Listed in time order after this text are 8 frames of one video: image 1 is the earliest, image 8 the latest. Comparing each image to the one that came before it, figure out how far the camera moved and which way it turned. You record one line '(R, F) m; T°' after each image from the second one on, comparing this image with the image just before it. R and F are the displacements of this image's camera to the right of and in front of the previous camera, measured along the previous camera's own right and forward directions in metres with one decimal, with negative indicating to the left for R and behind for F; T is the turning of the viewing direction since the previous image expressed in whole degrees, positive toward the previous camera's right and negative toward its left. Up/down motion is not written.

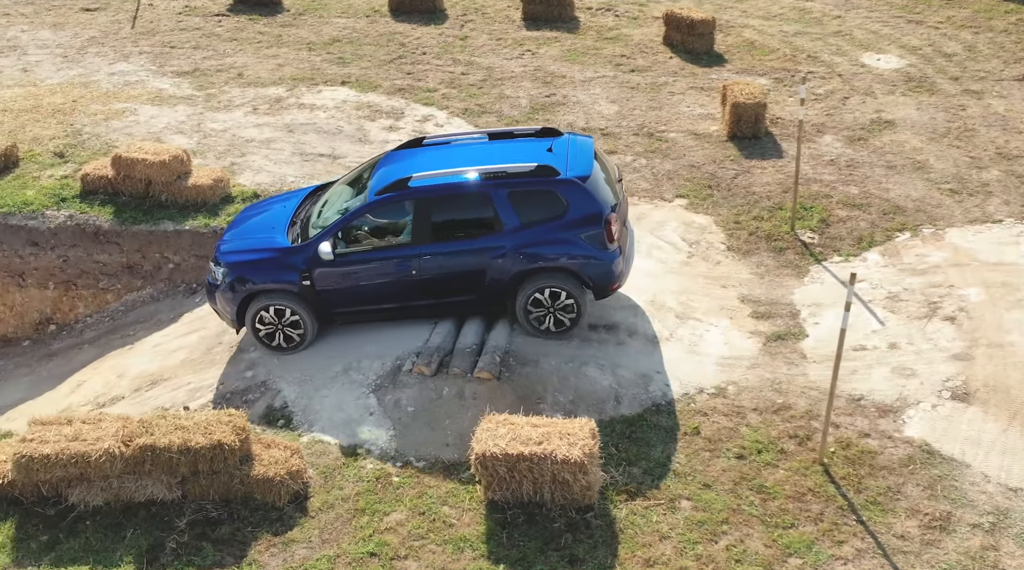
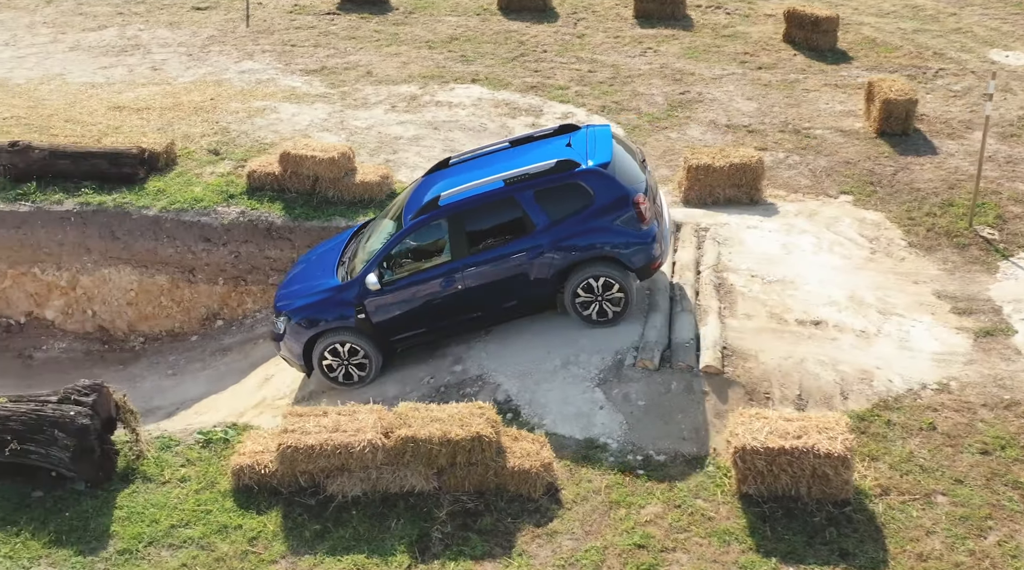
(-2.1, -0.1) m; -1°
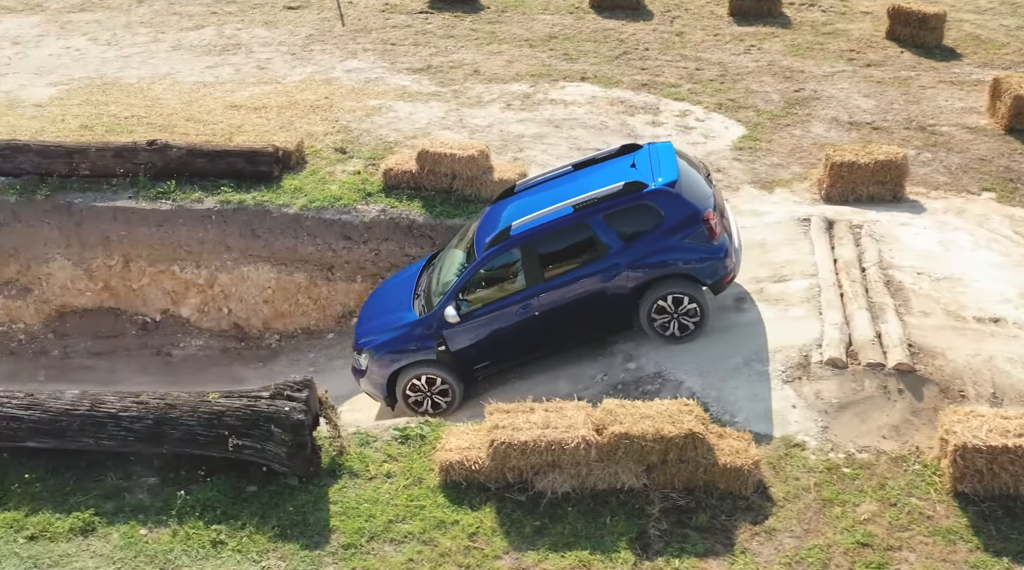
(-1.7, 0.0) m; -1°
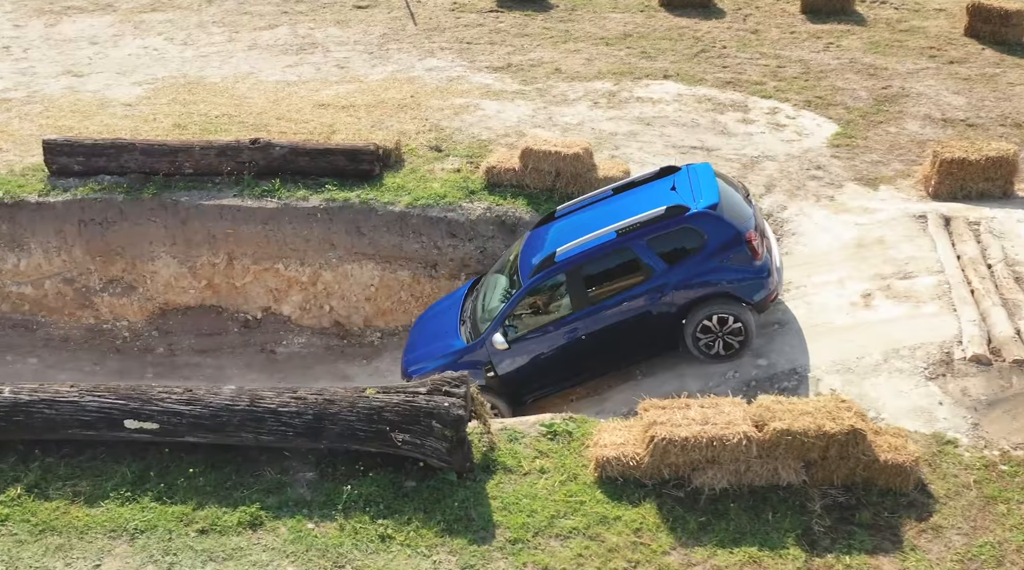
(-1.3, 0.0) m; -1°
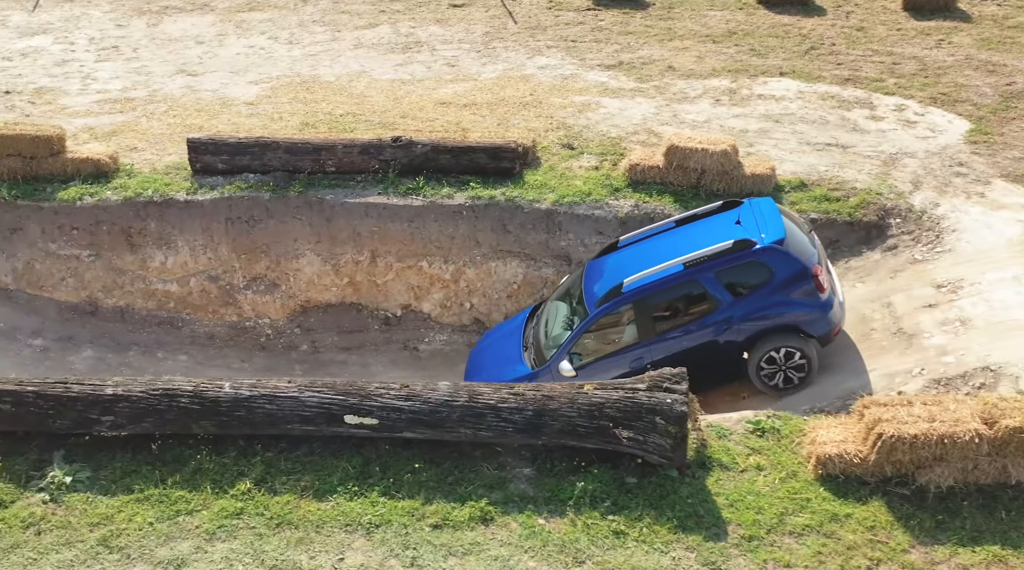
(-1.8, 0.0) m; -1°
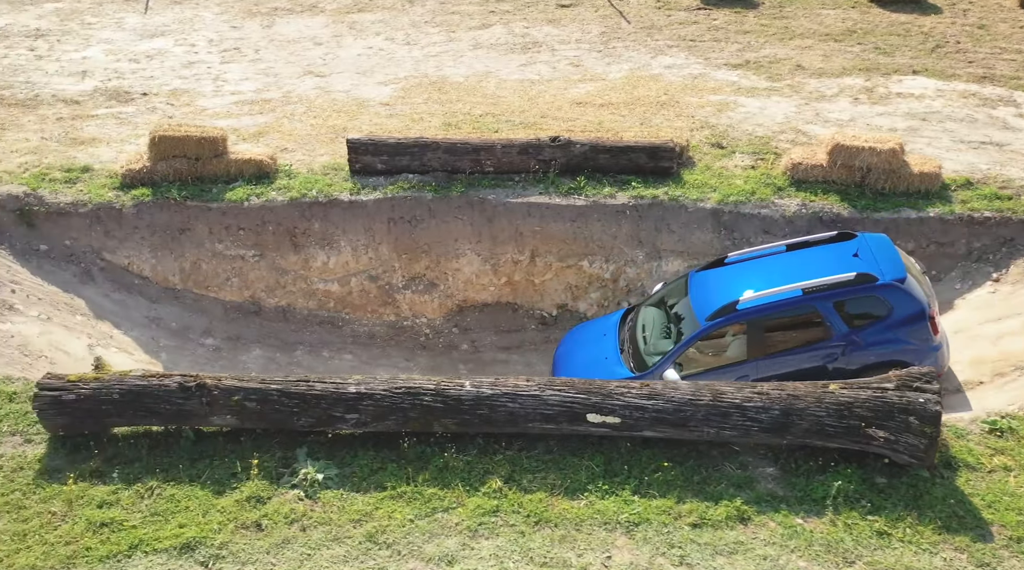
(-2.0, 0.0) m; -1°
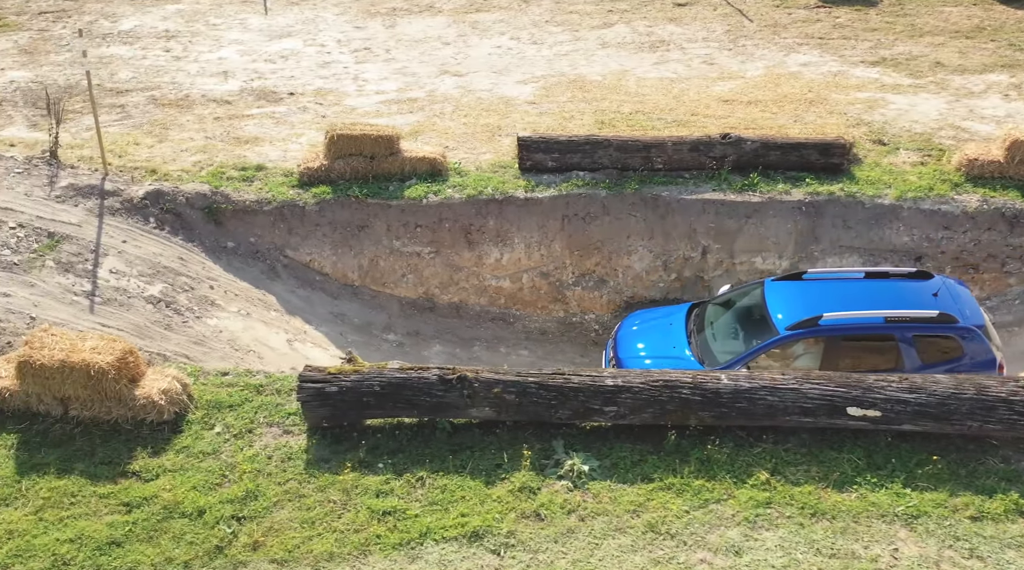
(-2.2, -0.1) m; -2°
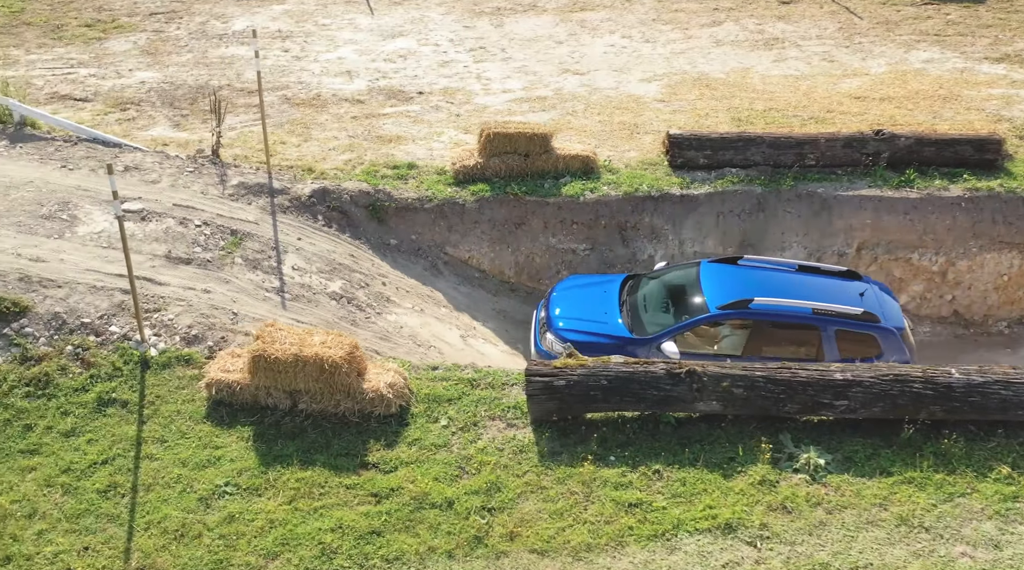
(-2.0, -0.1) m; -1°
